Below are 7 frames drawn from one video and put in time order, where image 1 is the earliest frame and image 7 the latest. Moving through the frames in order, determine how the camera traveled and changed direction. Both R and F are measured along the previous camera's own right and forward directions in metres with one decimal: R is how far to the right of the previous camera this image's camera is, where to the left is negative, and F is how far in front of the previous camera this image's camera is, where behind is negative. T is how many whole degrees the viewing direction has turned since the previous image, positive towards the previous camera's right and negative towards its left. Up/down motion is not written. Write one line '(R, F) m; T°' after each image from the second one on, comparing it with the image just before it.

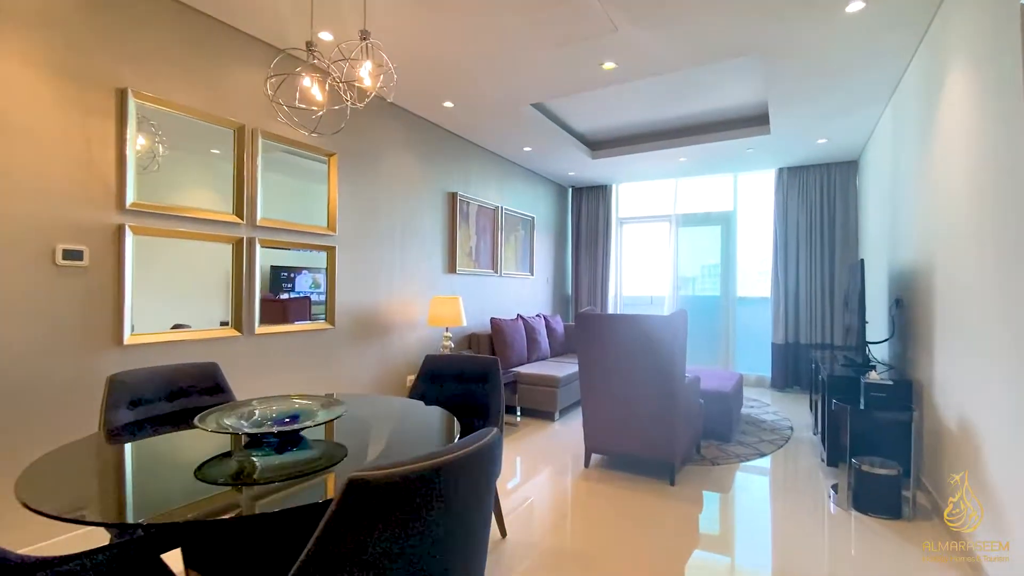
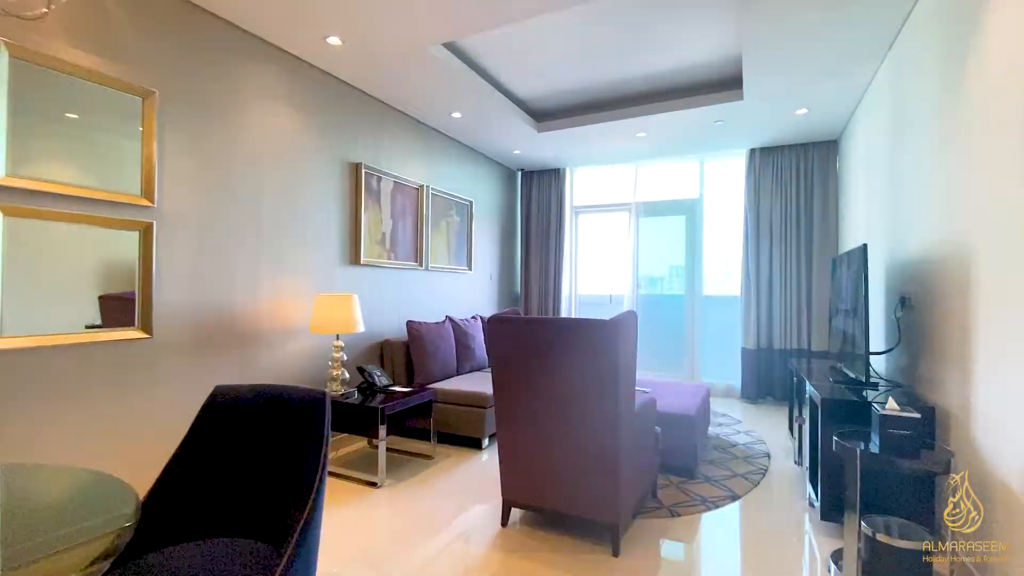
(+0.4, +0.8) m; +3°
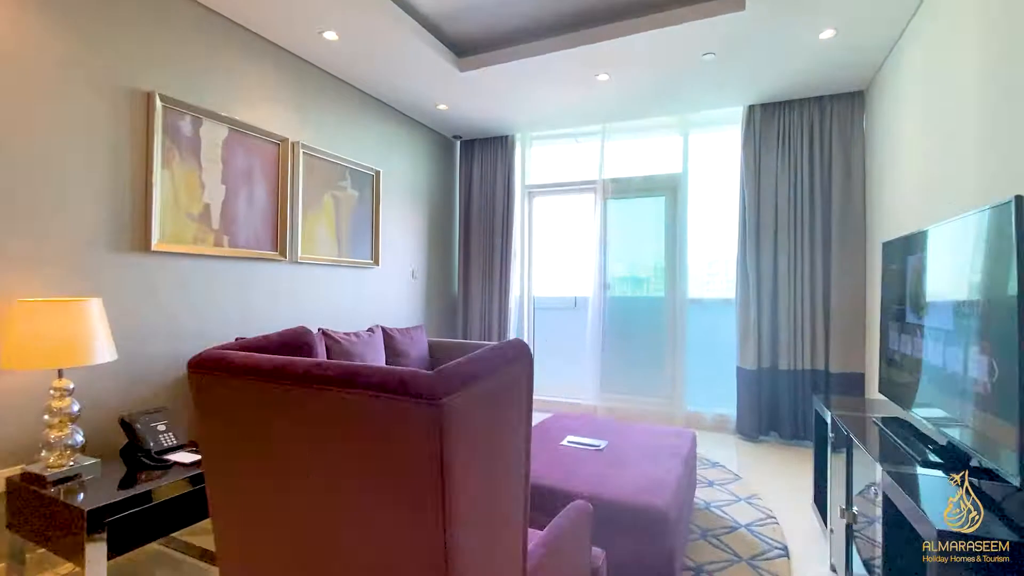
(+0.5, +1.2) m; +1°
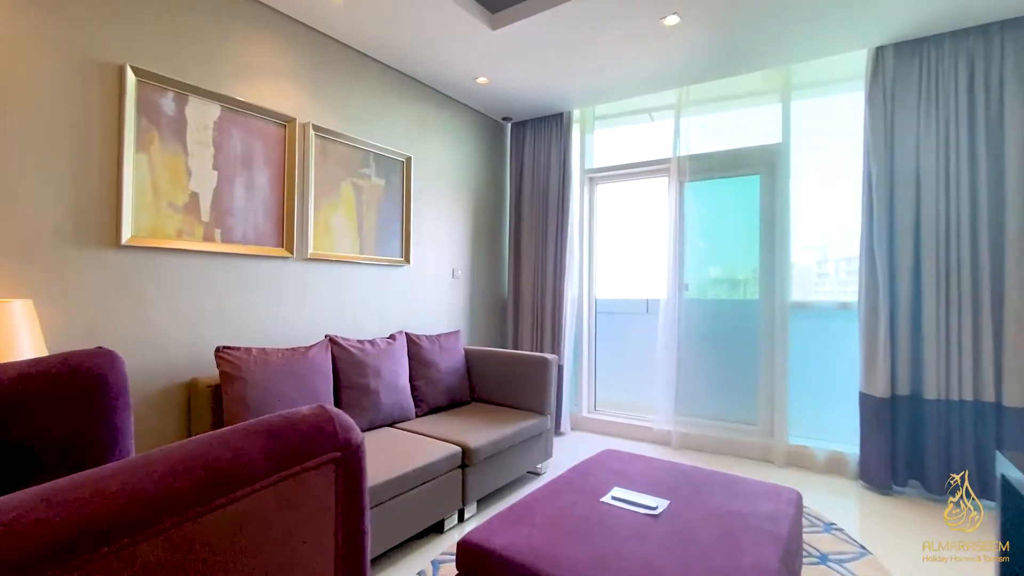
(+0.2, +0.6) m; -10°
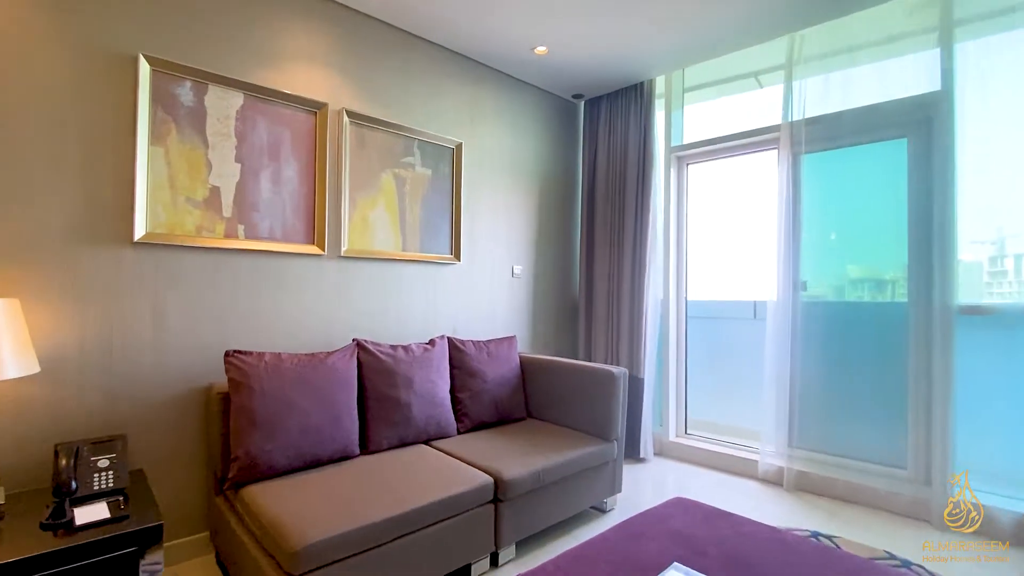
(+0.3, +0.5) m; -13°
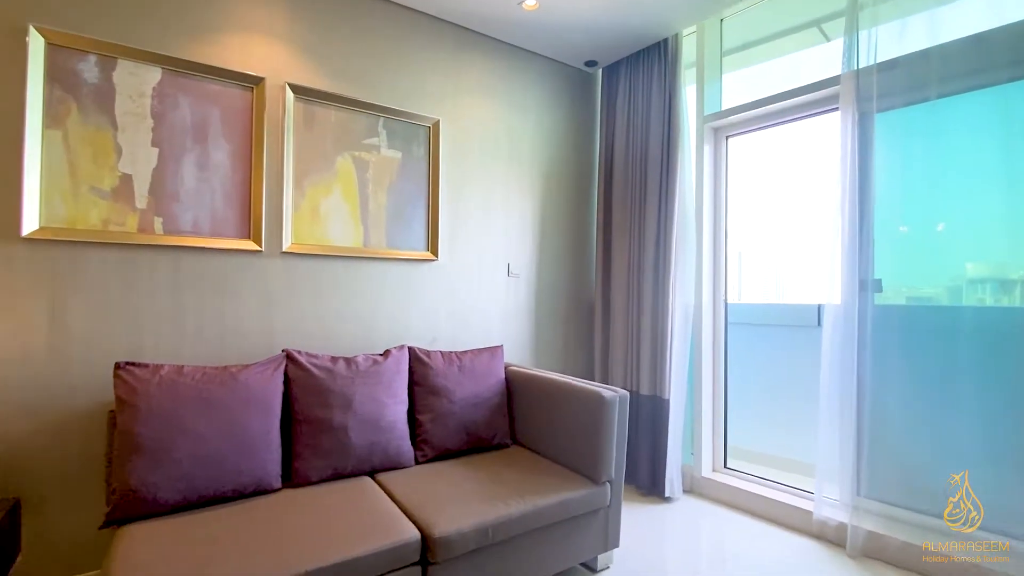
(+0.4, +0.5) m; -8°
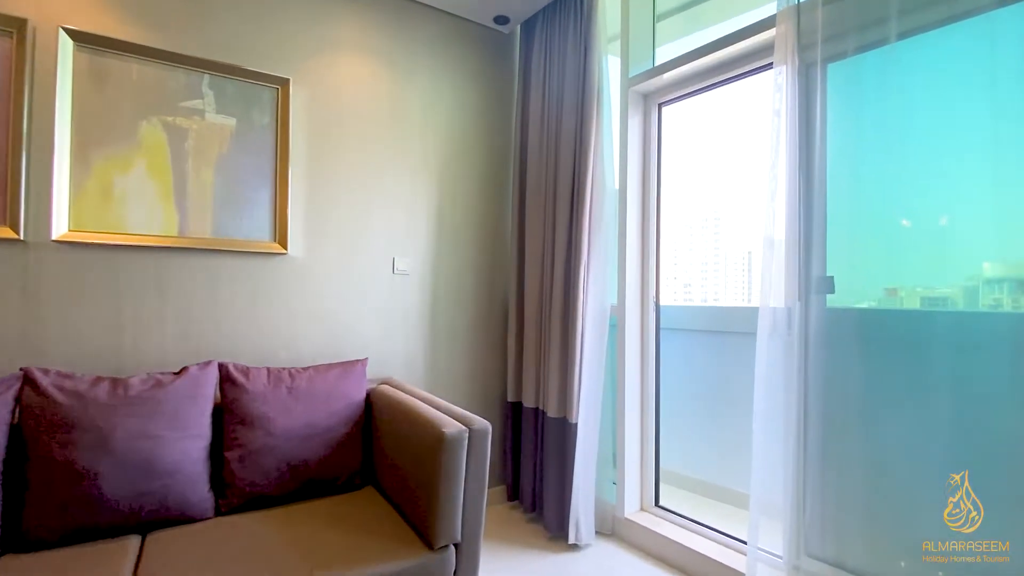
(+0.6, +0.5) m; -1°
